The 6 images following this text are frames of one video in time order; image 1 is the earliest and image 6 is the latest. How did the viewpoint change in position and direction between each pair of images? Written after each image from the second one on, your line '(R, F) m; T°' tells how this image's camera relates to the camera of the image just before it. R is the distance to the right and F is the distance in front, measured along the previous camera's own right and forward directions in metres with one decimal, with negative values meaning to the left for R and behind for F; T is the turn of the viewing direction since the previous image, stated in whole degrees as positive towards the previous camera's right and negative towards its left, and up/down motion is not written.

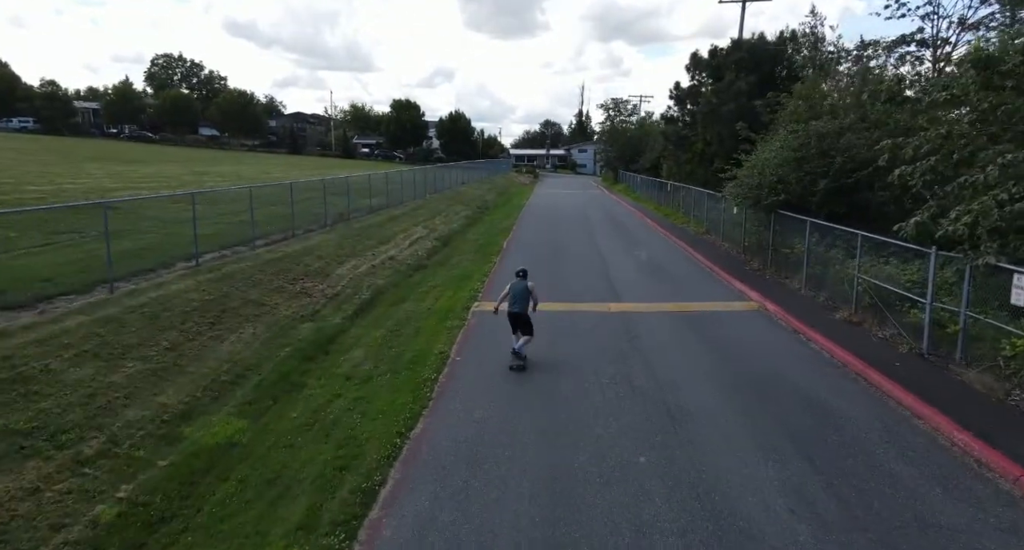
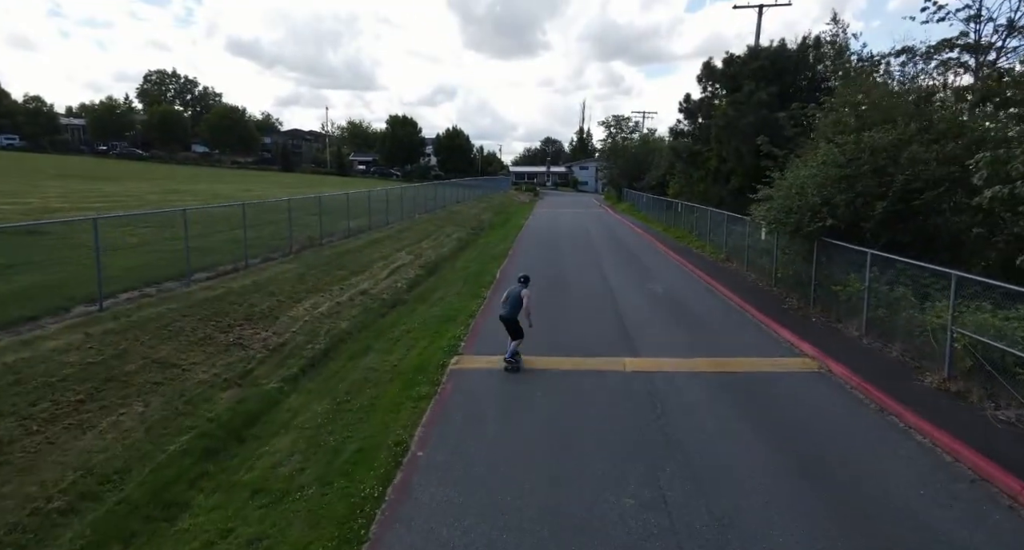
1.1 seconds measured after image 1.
(+0.2, +2.5) m; 0°
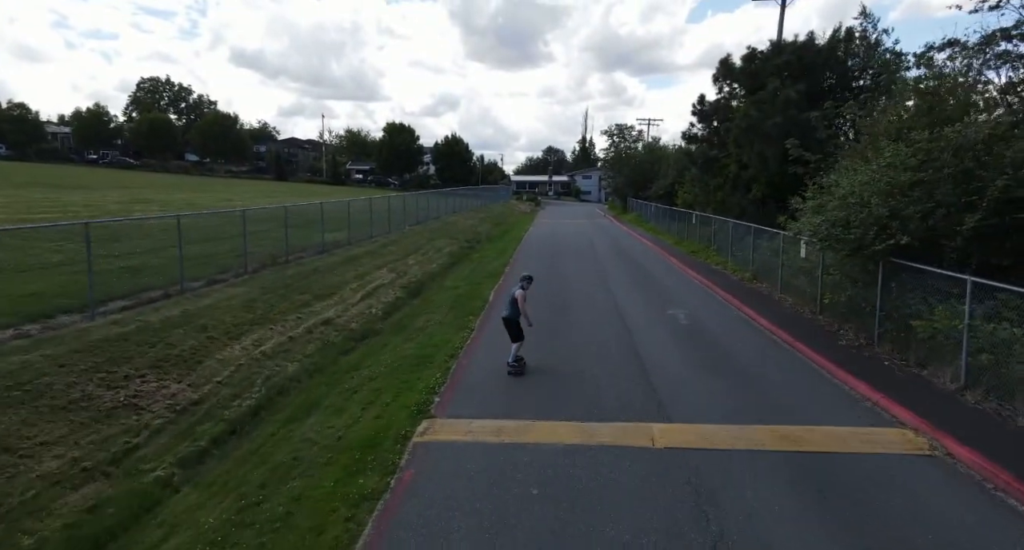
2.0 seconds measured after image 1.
(+0.2, +2.4) m; 0°
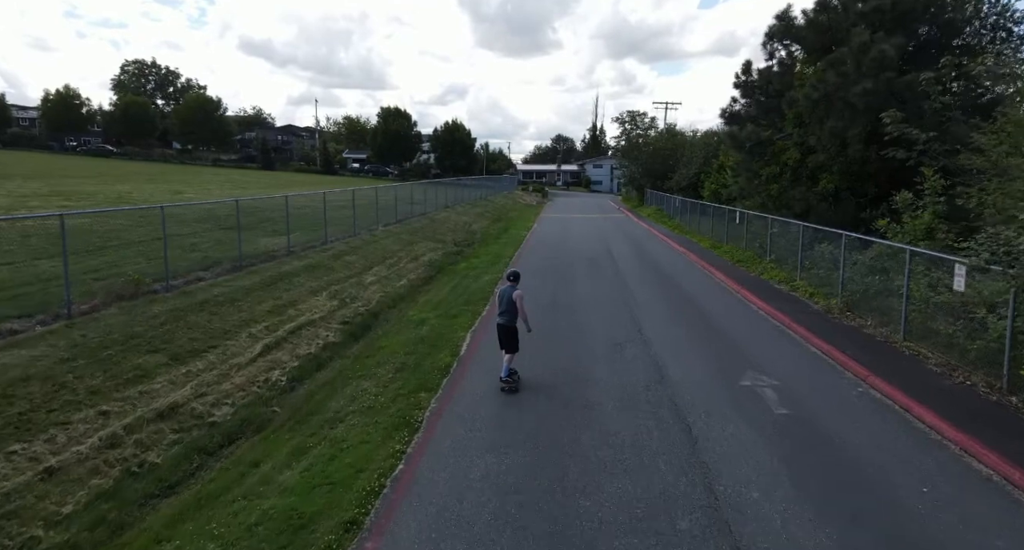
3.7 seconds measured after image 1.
(+0.4, +5.2) m; -1°
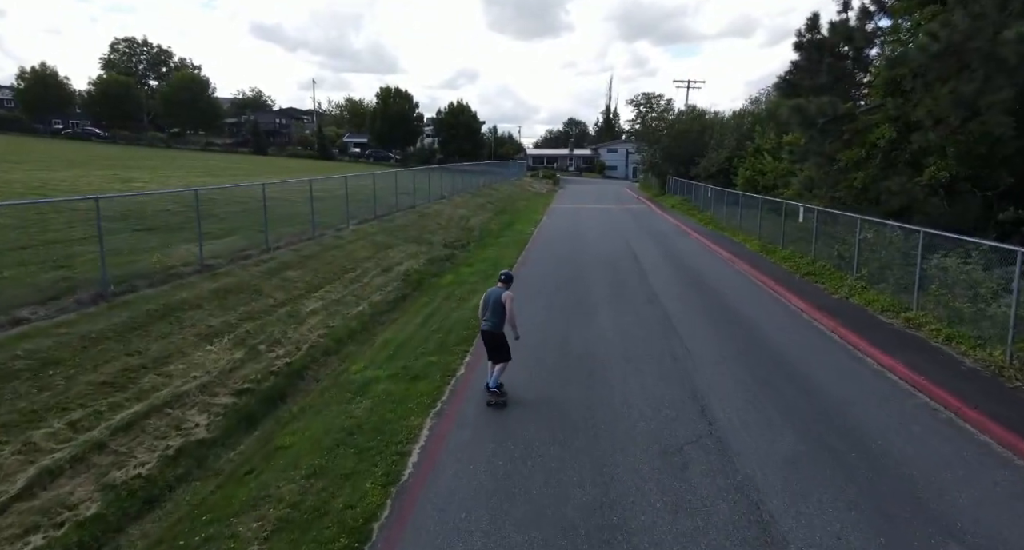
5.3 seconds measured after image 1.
(+0.3, +4.4) m; -1°
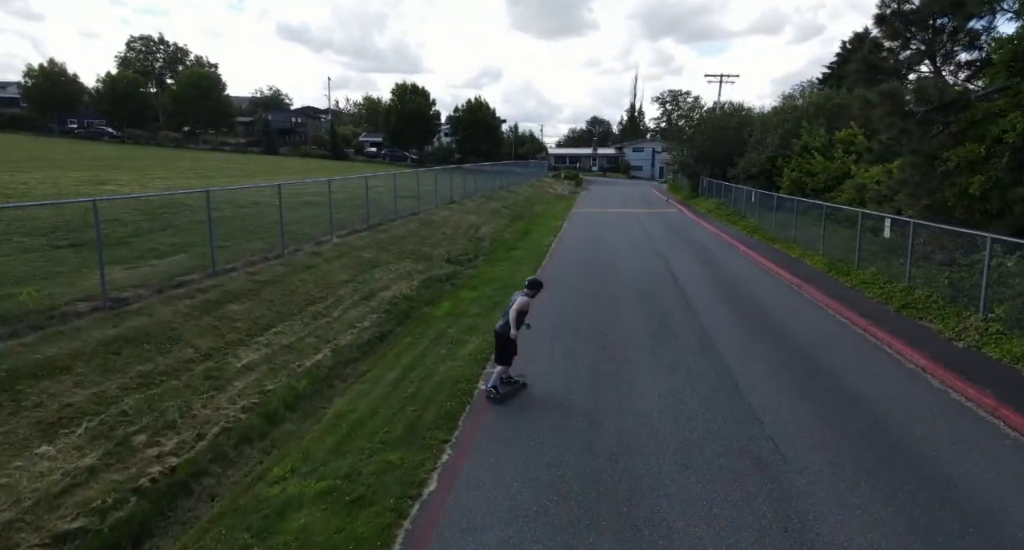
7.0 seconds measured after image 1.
(+0.2, +3.1) m; -2°
